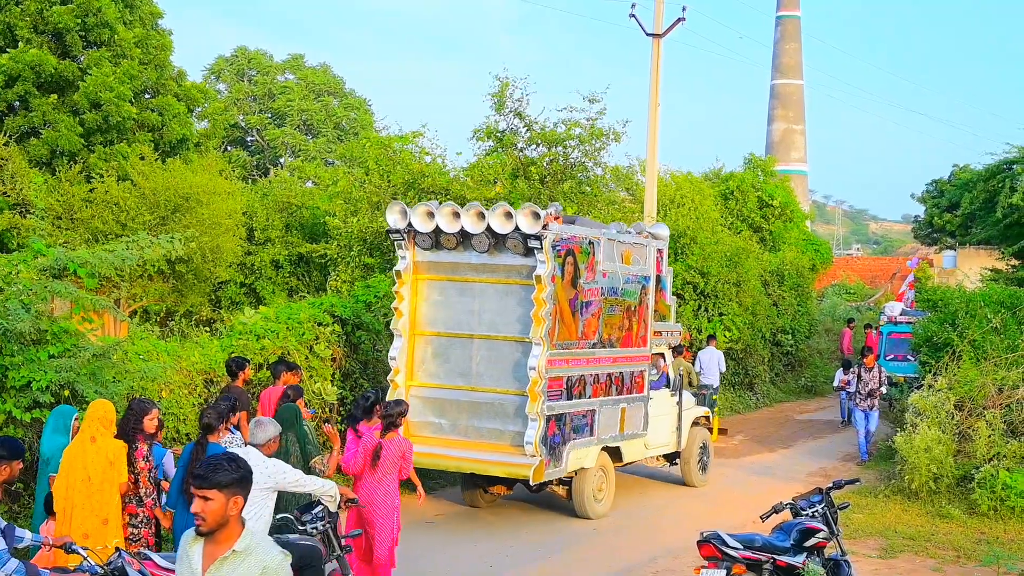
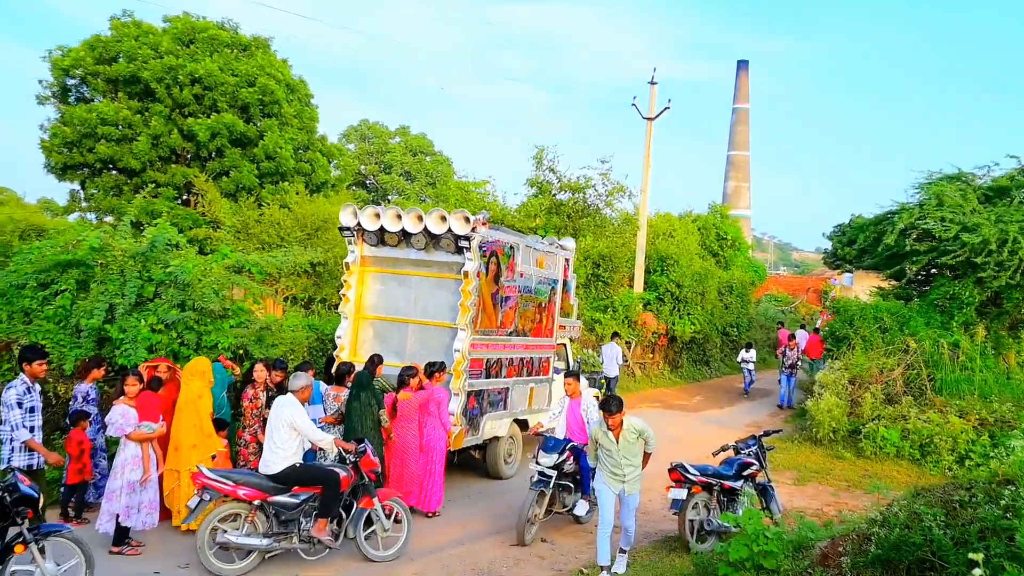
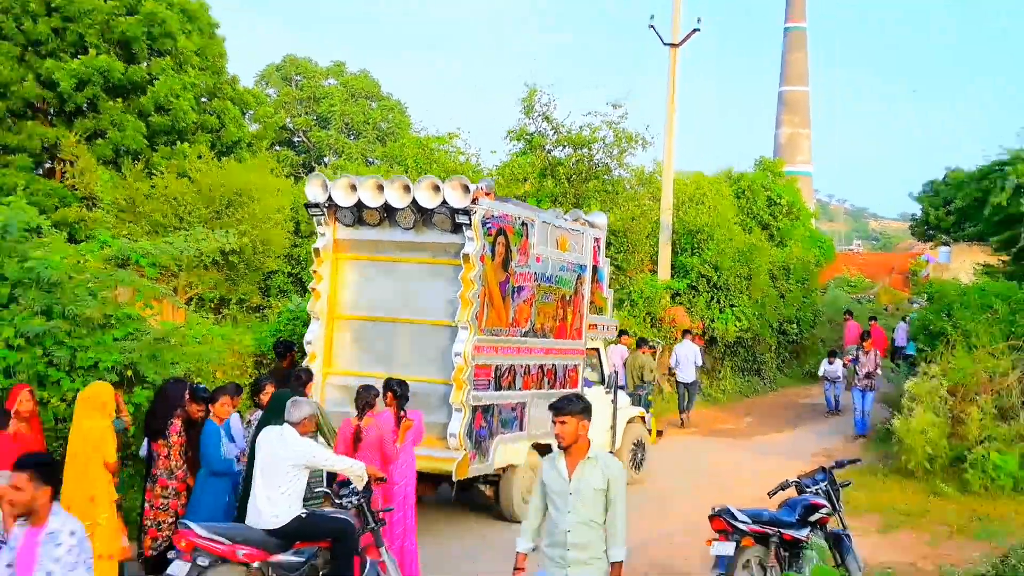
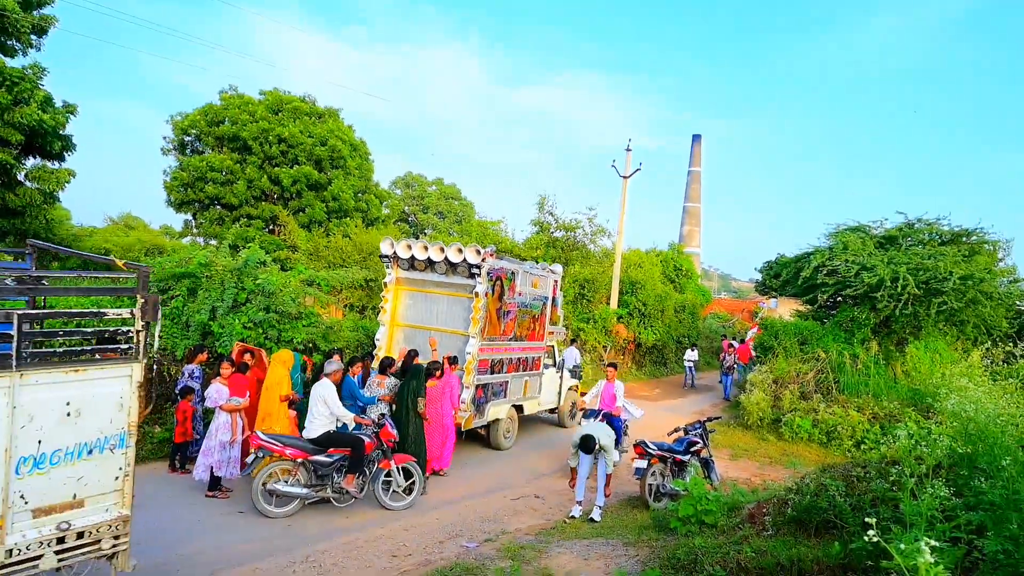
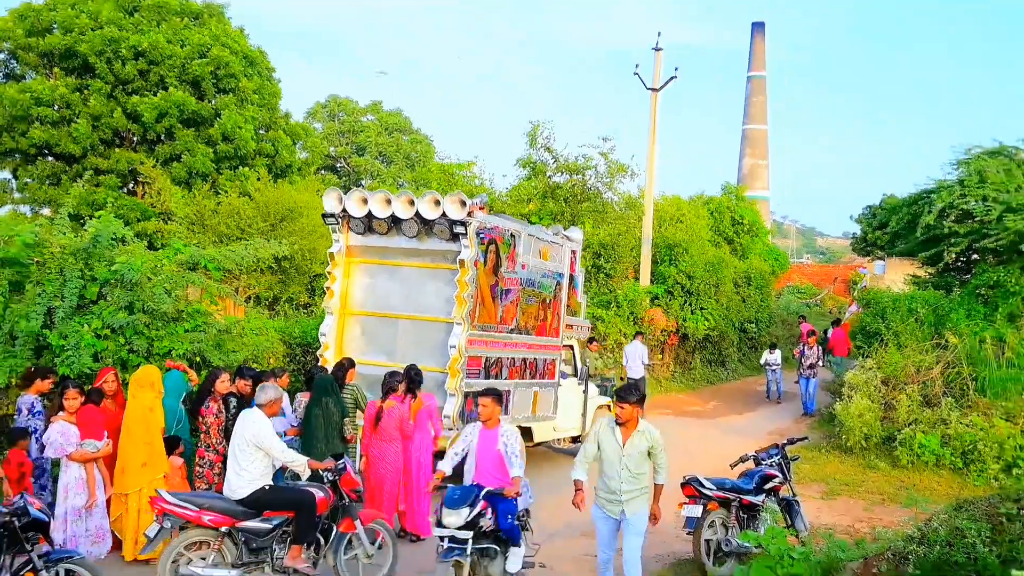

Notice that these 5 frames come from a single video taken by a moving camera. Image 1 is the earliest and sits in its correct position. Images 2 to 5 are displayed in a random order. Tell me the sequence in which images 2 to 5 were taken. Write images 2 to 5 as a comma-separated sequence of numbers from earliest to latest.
3, 5, 4, 2
